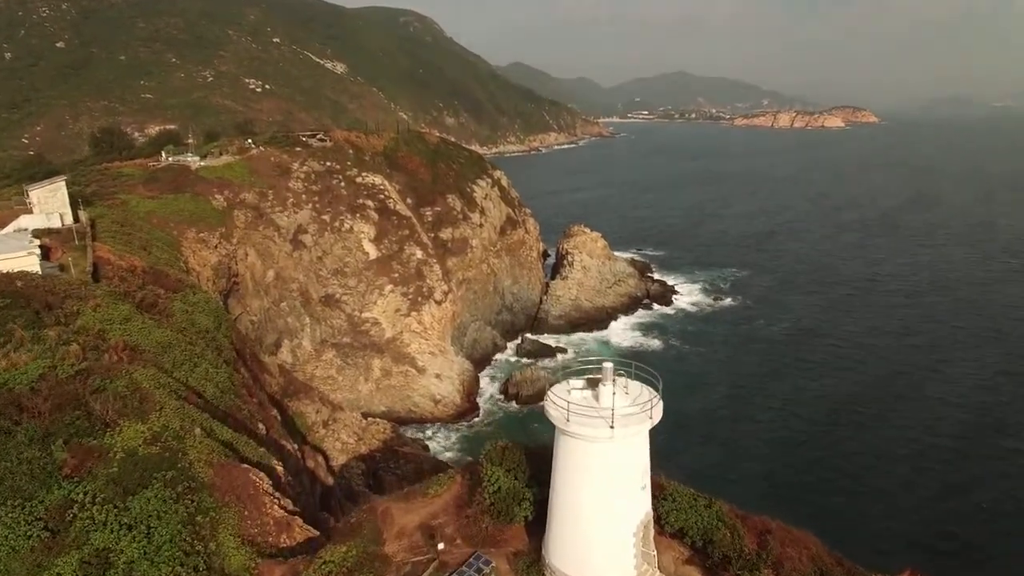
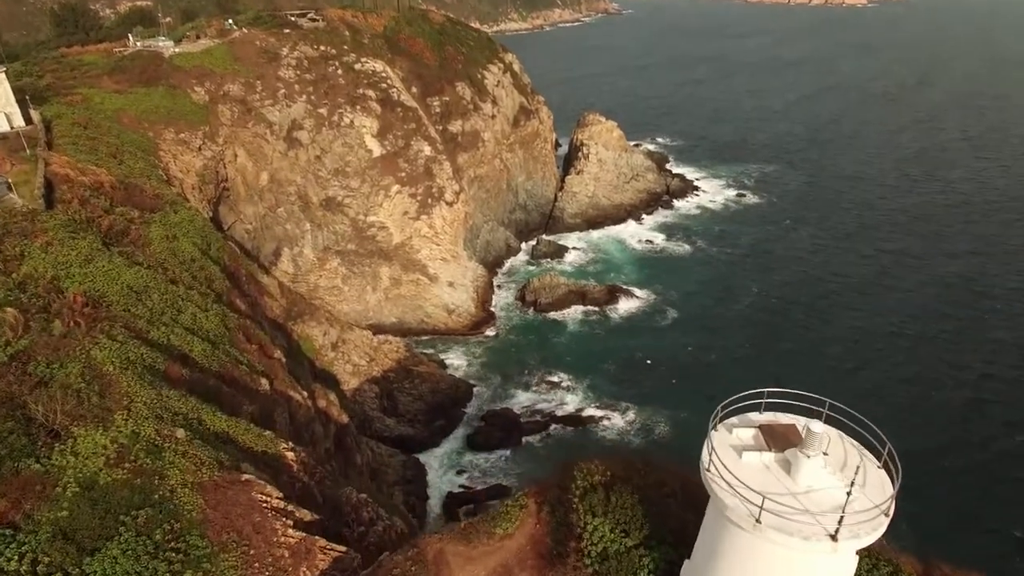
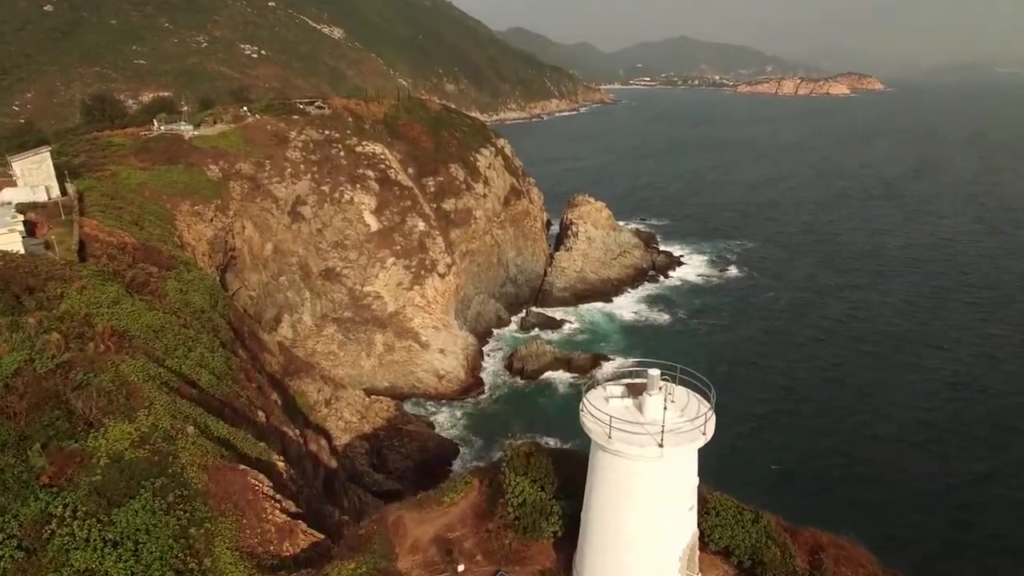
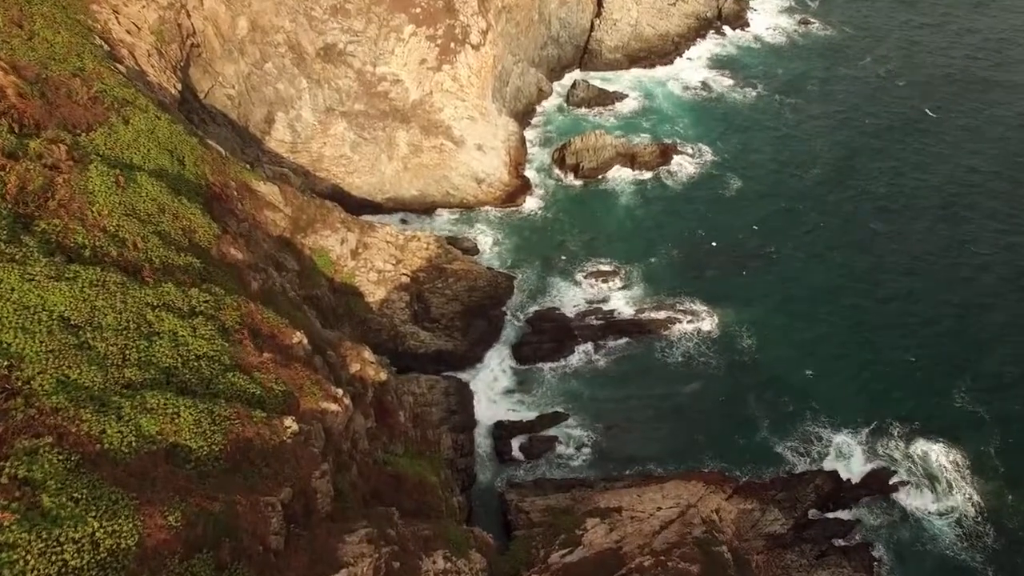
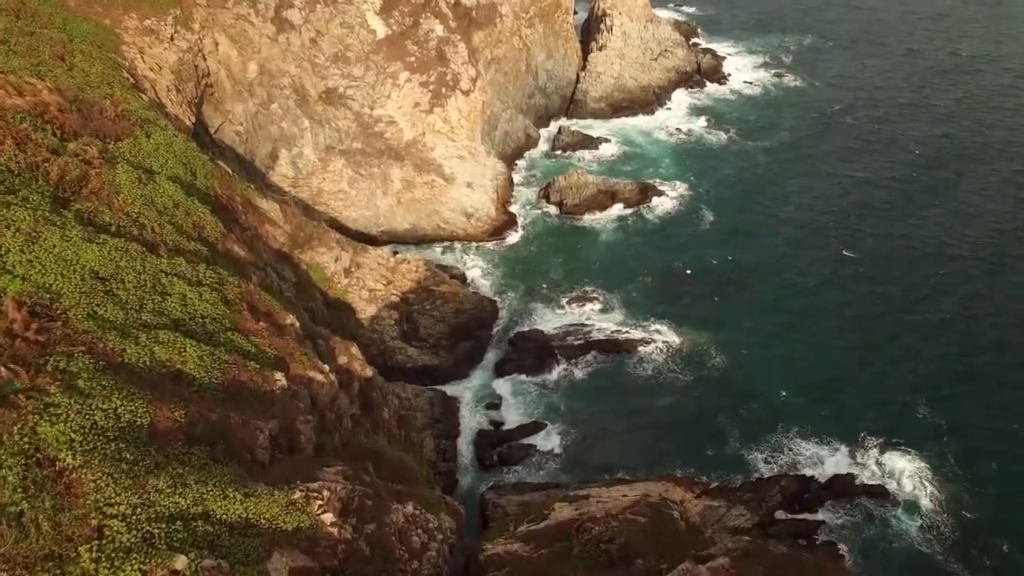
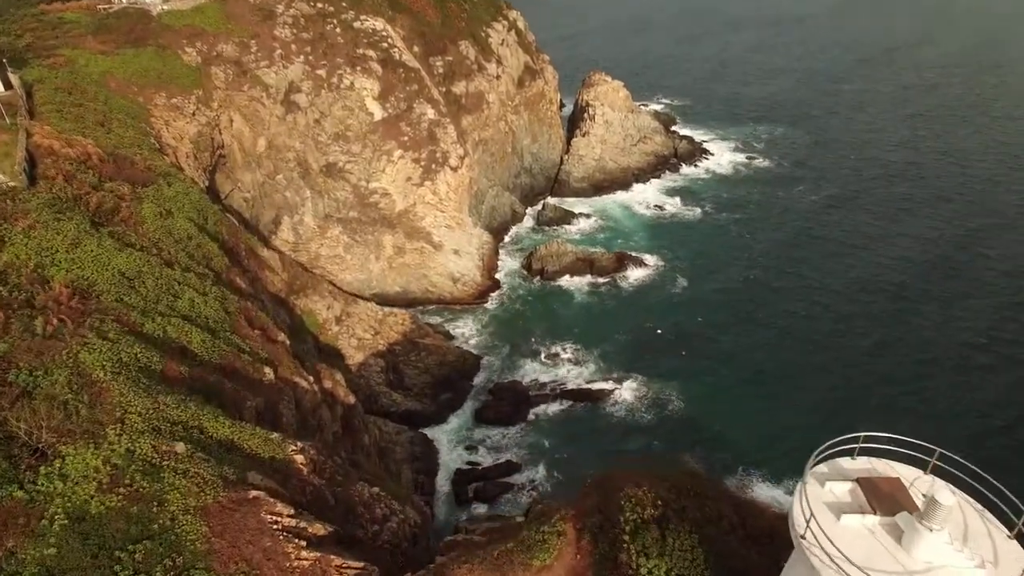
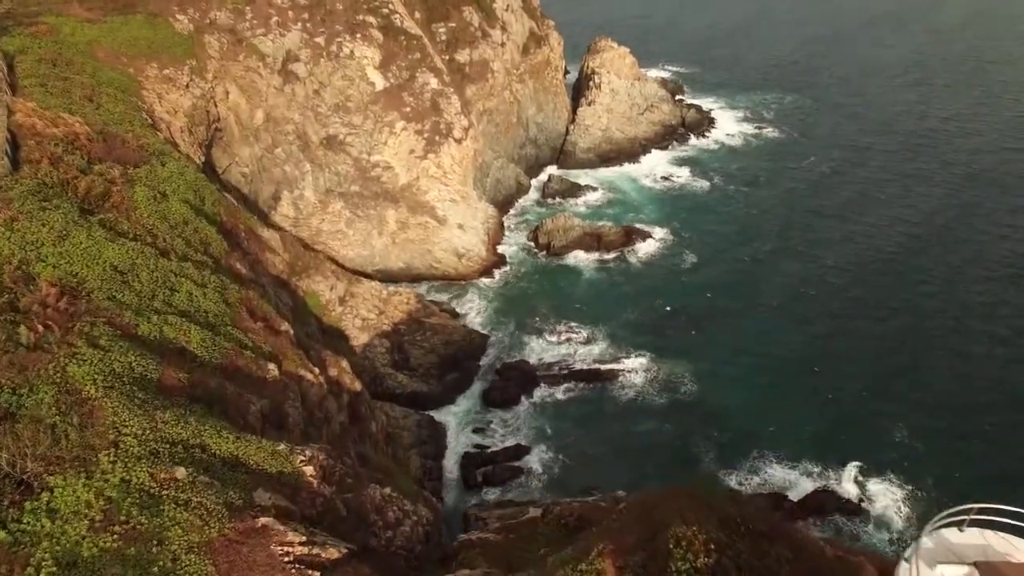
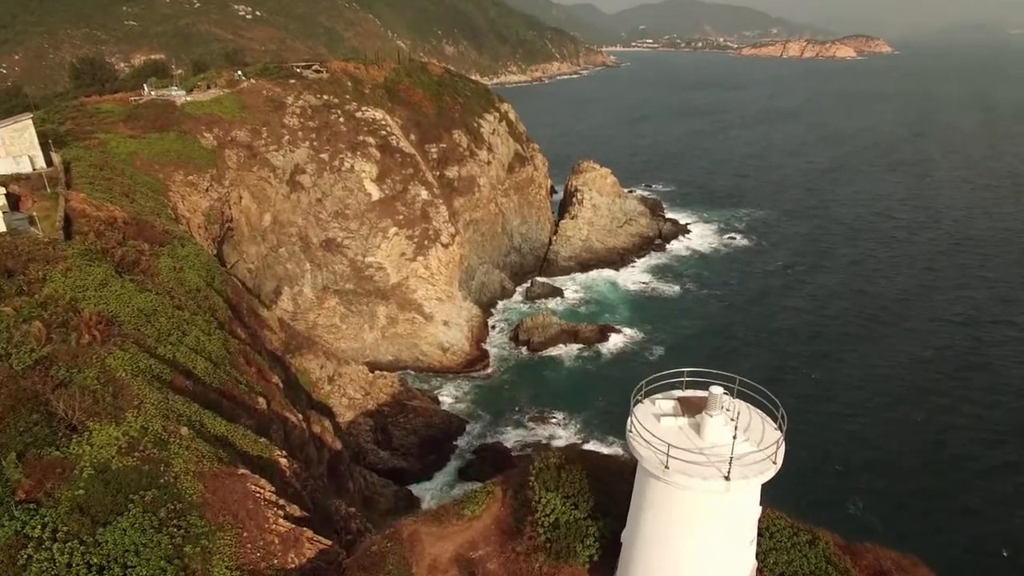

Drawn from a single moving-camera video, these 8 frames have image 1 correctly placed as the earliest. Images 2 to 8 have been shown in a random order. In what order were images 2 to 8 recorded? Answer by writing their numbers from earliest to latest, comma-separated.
3, 8, 2, 6, 7, 5, 4
